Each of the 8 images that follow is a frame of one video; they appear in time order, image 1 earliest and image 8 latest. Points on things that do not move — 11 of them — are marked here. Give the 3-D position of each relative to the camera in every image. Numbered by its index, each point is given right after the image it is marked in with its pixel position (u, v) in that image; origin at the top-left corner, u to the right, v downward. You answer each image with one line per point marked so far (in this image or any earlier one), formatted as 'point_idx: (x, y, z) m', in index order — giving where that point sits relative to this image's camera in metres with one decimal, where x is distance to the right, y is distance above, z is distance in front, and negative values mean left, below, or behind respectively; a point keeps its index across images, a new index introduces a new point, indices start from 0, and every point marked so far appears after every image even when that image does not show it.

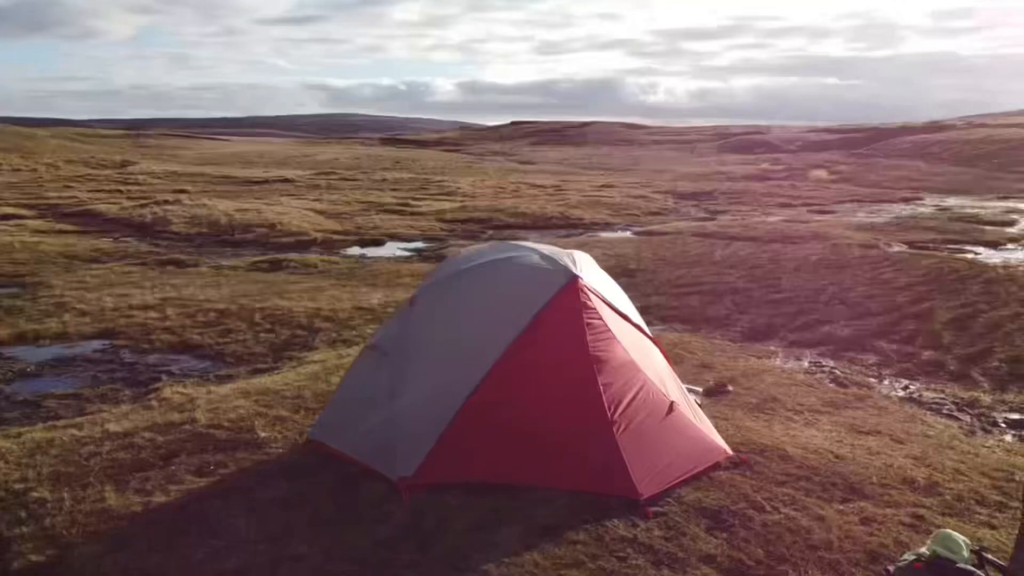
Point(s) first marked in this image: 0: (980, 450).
0: (+6.7, -2.3, +11.5) m
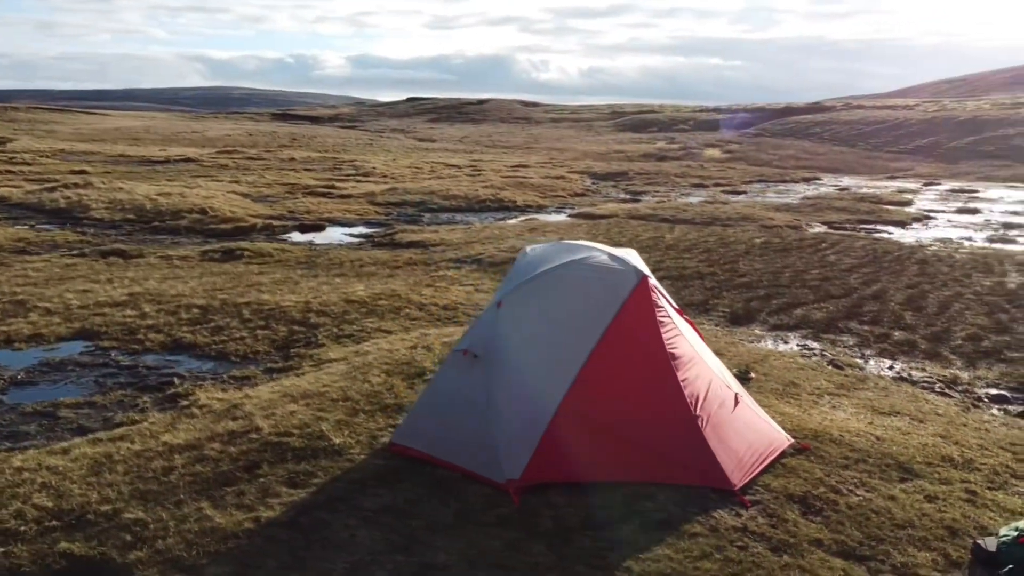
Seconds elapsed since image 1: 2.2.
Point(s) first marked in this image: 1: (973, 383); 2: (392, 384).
0: (+7.4, -2.1, +12.6) m
1: (+8.7, -1.8, +15.3) m
2: (-1.8, -1.5, +12.5) m
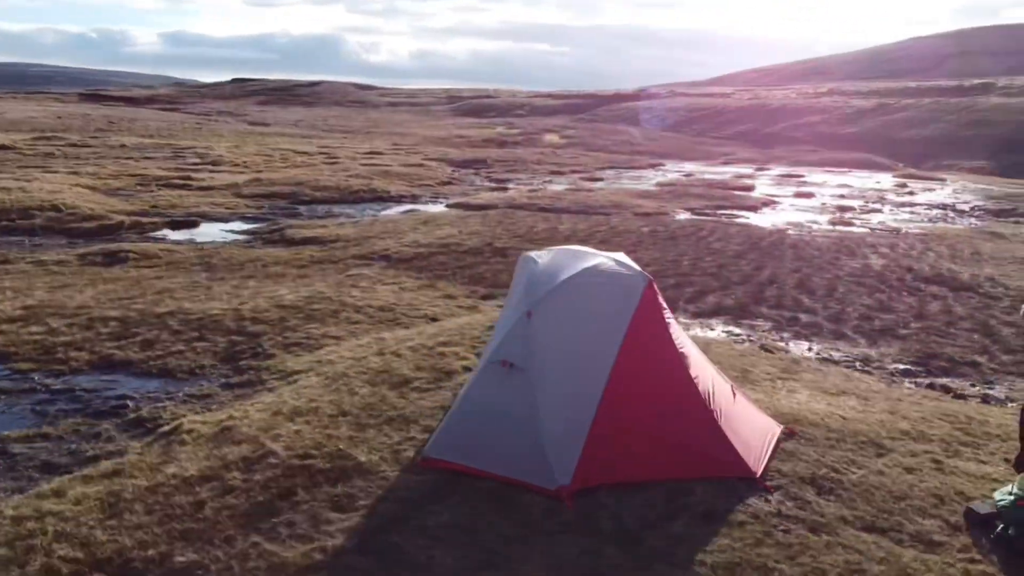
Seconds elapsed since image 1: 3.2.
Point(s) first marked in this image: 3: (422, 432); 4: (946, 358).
0: (+7.1, -1.9, +14.2) m
1: (+7.8, -1.5, +17.1) m
2: (-2.0, -1.6, +12.3) m
3: (-1.2, -1.9, +10.8) m
4: (+9.3, -1.5, +17.3) m
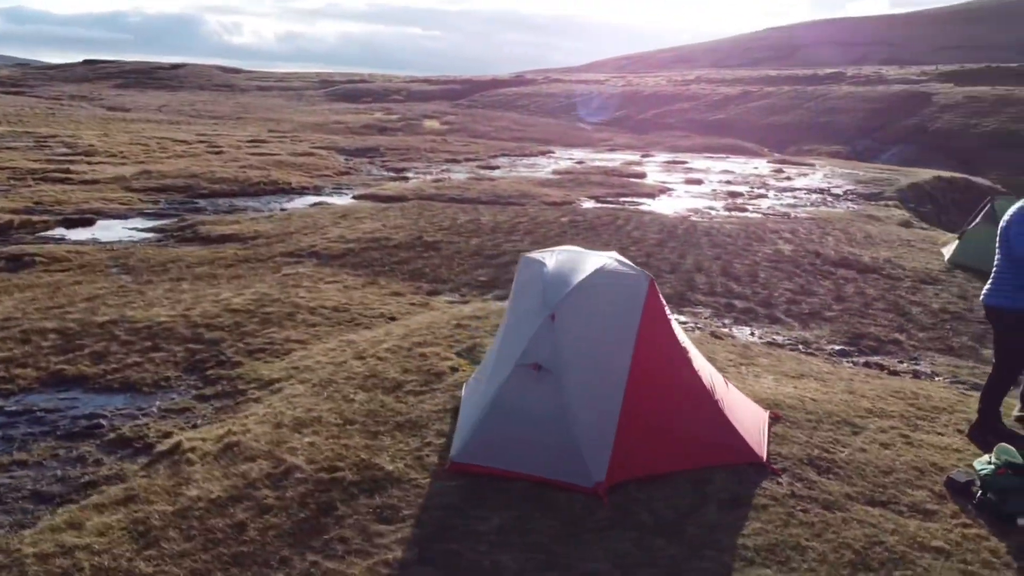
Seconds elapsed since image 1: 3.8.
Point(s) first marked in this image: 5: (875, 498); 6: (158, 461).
0: (+6.7, -1.7, +15.5) m
1: (+7.0, -1.2, +18.4) m
2: (-2.0, -1.7, +12.2) m
3: (-1.0, -2.0, +10.8) m
4: (+8.4, -1.2, +18.9) m
5: (+4.5, -2.6, +10.1) m
6: (-4.6, -2.2, +10.5) m
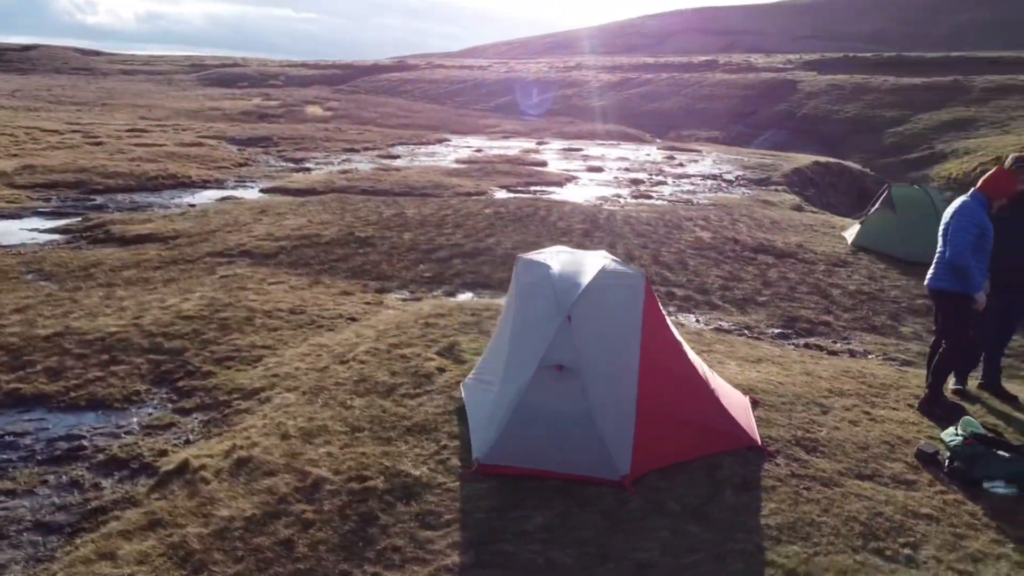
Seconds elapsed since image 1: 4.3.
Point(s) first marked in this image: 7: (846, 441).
0: (+6.1, -1.4, +16.7) m
1: (+6.0, -0.9, +19.6) m
2: (-2.0, -1.8, +12.2) m
3: (-0.8, -2.1, +11.0) m
4: (+7.3, -0.8, +20.2) m
5: (+4.8, -2.5, +11.1) m
6: (-4.3, -2.4, +10.2) m
7: (+5.0, -2.3, +12.0) m
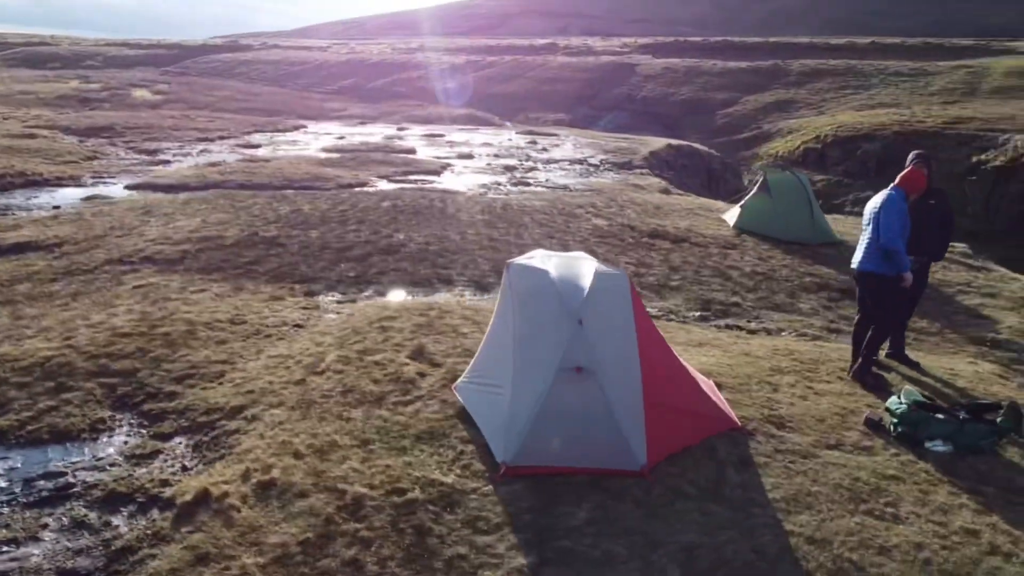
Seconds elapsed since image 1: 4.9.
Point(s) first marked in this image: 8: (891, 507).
0: (+5.1, -1.1, +18.2) m
1: (+4.3, -0.5, +21.0) m
2: (-2.1, -1.9, +12.3) m
3: (-0.6, -2.2, +11.3) m
4: (+5.6, -0.4, +21.9) m
5: (+4.8, -2.4, +12.4) m
6: (-3.9, -2.7, +9.9) m
7: (+4.8, -2.1, +13.4) m
8: (+5.0, -2.9, +10.6) m
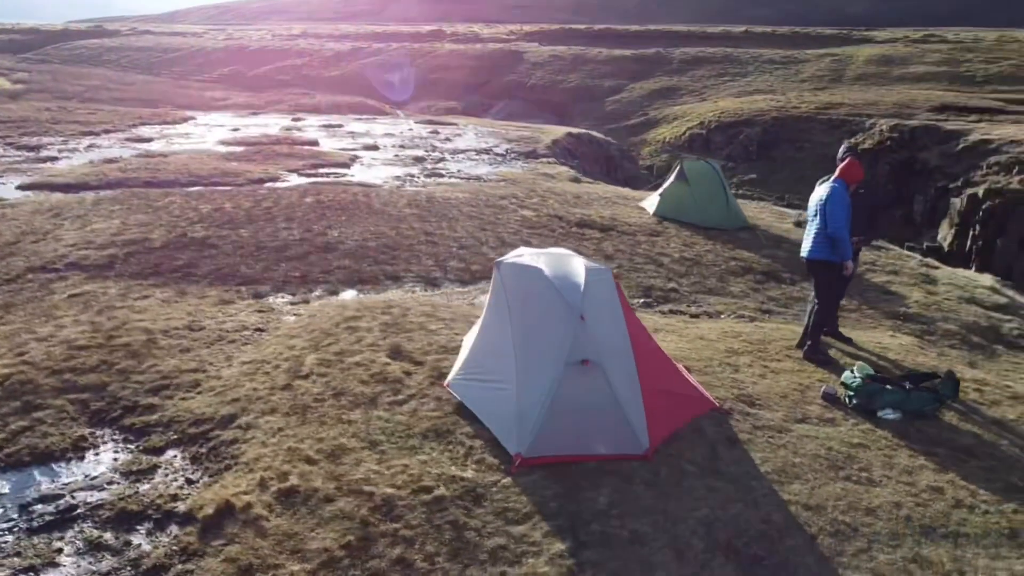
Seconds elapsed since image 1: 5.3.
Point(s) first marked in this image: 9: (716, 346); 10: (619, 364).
0: (+4.1, -0.8, +19.2) m
1: (+3.0, -0.2, +21.9) m
2: (-2.1, -2.0, +12.4) m
3: (-0.6, -2.2, +11.7) m
4: (+4.1, 0.0, +22.9) m
5: (+4.7, -2.2, +13.5) m
6: (-3.6, -2.9, +9.8) m
7: (+4.6, -1.9, +14.5) m
8: (+5.1, -2.7, +11.8) m
9: (+4.3, -1.2, +17.1) m
10: (+1.5, -1.1, +11.6) m
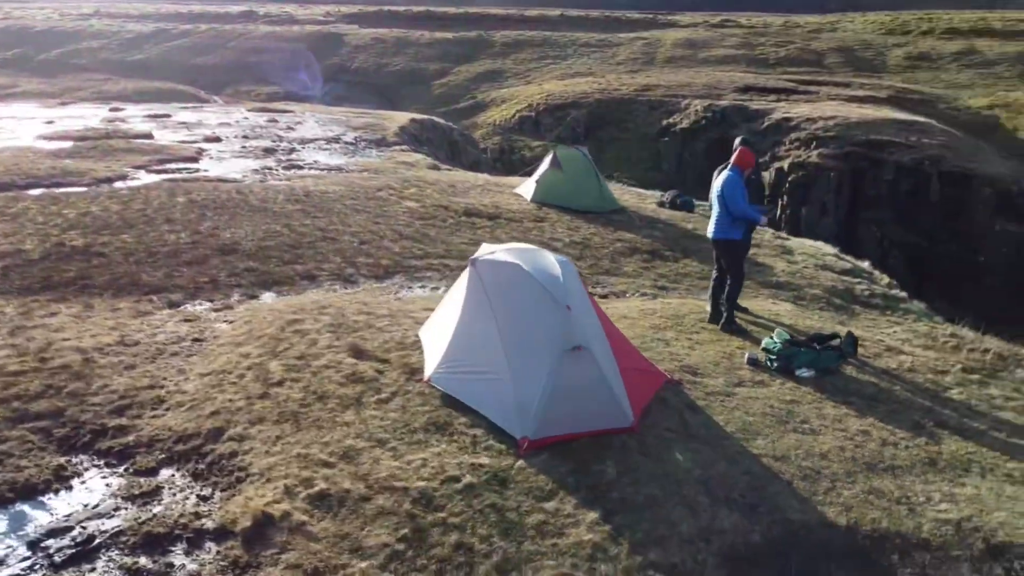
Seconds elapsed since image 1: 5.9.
0: (+2.3, -0.4, +20.7) m
1: (+0.6, +0.2, +23.1) m
2: (-2.3, -2.0, +12.8) m
3: (-0.6, -2.2, +12.4) m
4: (+1.5, +0.5, +24.3) m
5: (+4.2, -1.8, +15.3) m
6: (-3.1, -3.0, +10.0) m
7: (+3.8, -1.5, +16.2) m
8: (+5.0, -2.3, +13.7) m
9: (+2.9, -0.8, +18.7) m
10: (+1.4, -0.9, +12.7) m
